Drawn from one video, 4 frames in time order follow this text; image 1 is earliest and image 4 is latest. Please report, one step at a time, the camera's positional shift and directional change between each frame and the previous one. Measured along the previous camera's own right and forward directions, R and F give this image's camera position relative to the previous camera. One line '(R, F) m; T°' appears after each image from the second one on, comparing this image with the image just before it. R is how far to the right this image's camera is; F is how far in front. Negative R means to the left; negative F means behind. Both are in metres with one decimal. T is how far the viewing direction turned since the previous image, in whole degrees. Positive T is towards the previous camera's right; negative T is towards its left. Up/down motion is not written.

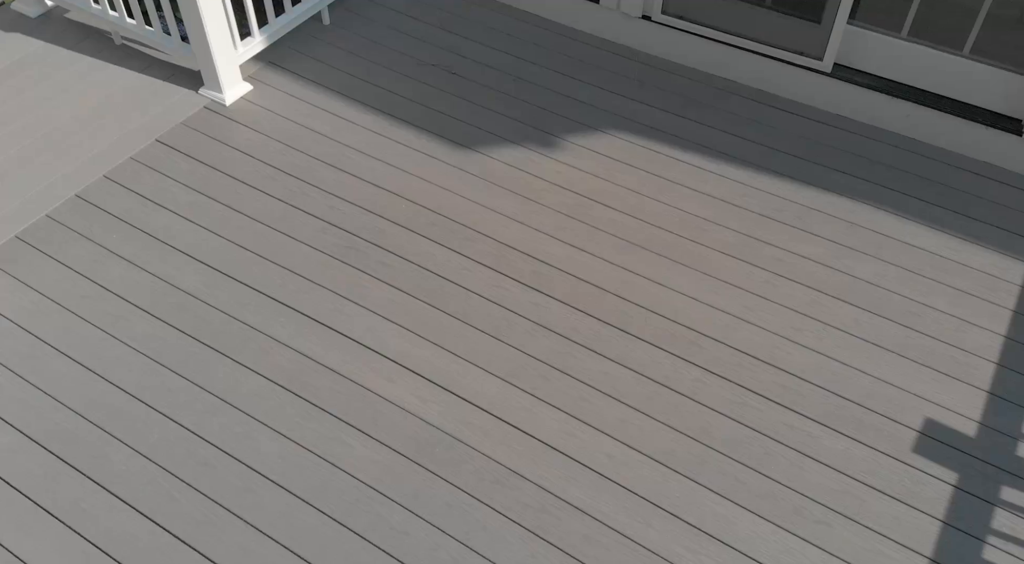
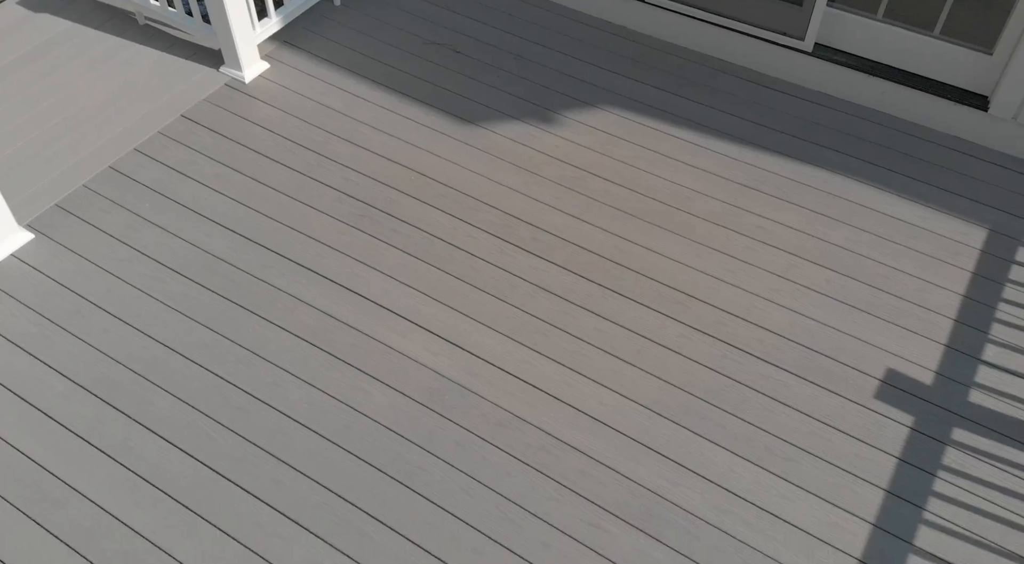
(0.0, -0.3) m; 0°
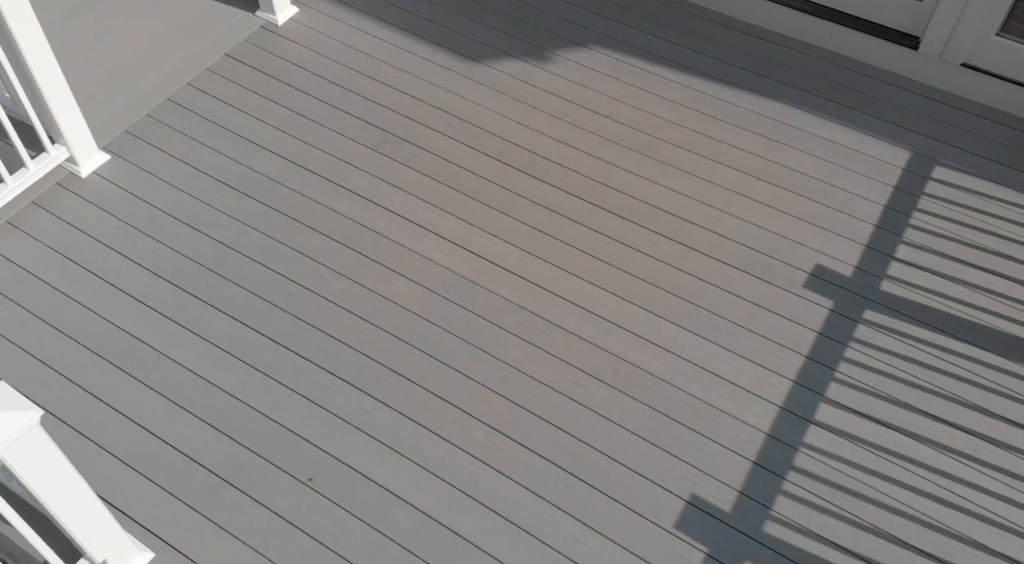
(0.0, -0.7) m; 0°
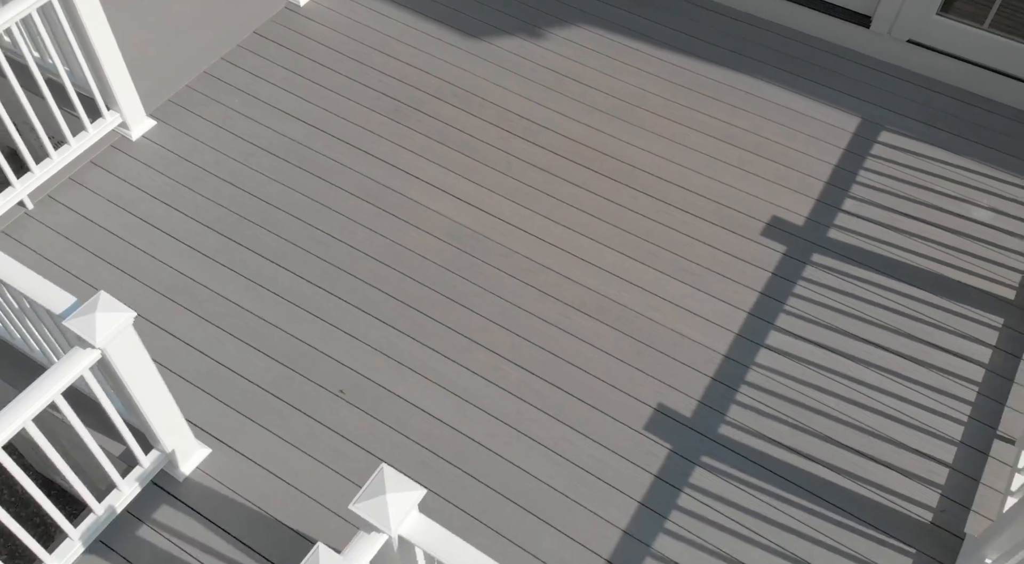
(0.0, -0.6) m; 0°
